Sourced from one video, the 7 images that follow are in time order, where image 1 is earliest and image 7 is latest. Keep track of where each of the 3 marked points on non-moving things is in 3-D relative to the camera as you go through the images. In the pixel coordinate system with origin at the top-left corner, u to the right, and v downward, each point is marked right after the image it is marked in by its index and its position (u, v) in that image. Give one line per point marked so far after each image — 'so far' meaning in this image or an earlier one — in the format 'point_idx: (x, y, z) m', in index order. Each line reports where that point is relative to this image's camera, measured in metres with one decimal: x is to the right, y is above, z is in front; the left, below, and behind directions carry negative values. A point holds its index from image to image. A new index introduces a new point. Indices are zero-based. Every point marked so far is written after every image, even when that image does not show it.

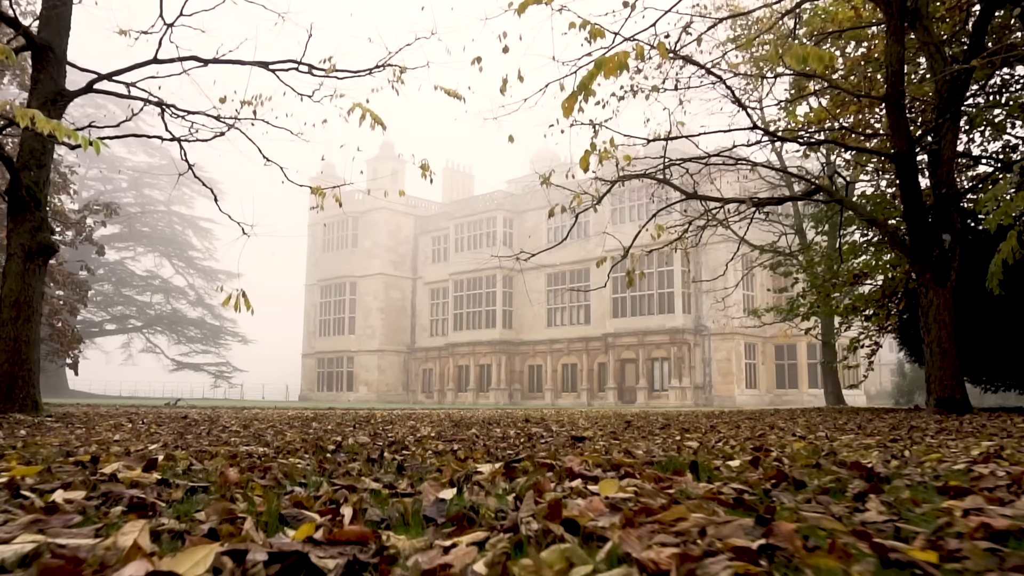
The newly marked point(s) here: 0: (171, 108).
0: (-3.7, +1.9, +7.1) m
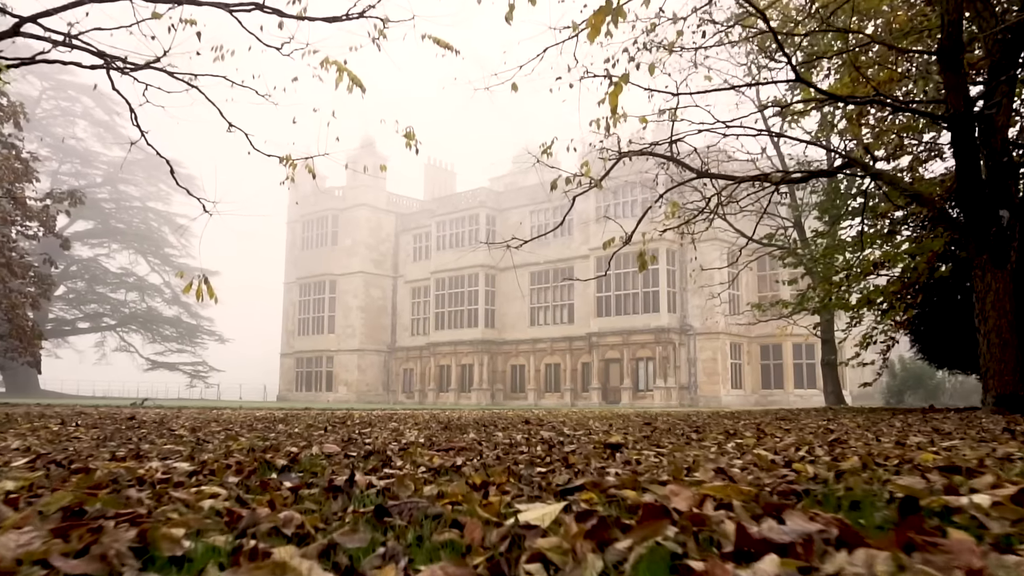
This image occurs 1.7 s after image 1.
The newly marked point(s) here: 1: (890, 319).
0: (-3.7, +2.1, +6.2) m
1: (+6.3, -0.5, +11.1) m
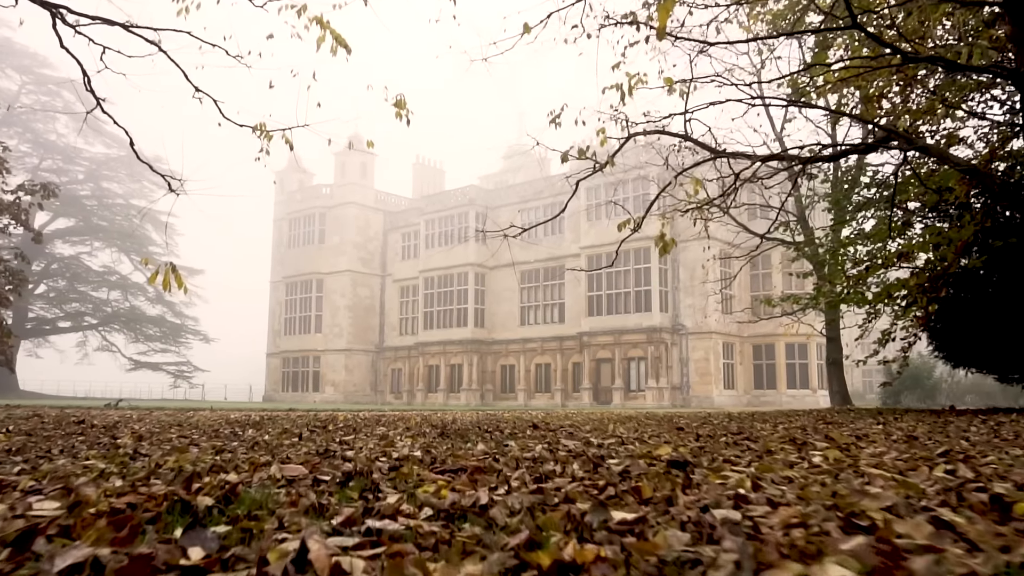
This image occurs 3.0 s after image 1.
0: (-3.6, +2.2, +5.4) m
1: (+6.3, -0.4, +10.5) m
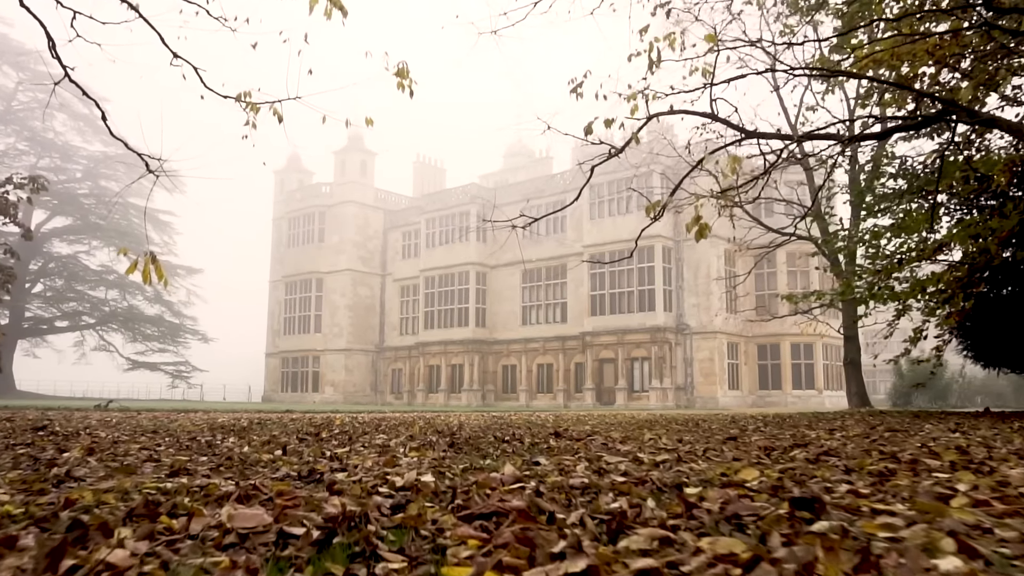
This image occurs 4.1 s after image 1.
0: (-3.5, +2.3, +4.8) m
1: (+6.4, -0.4, +9.9) m
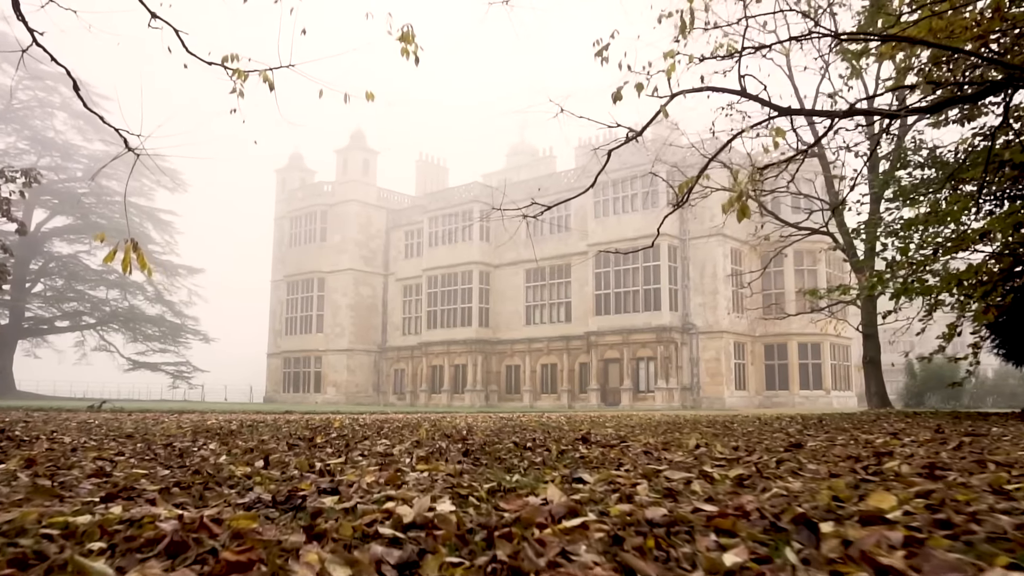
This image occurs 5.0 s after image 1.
0: (-3.4, +2.4, +4.3) m
1: (+6.5, -0.3, +9.3) m
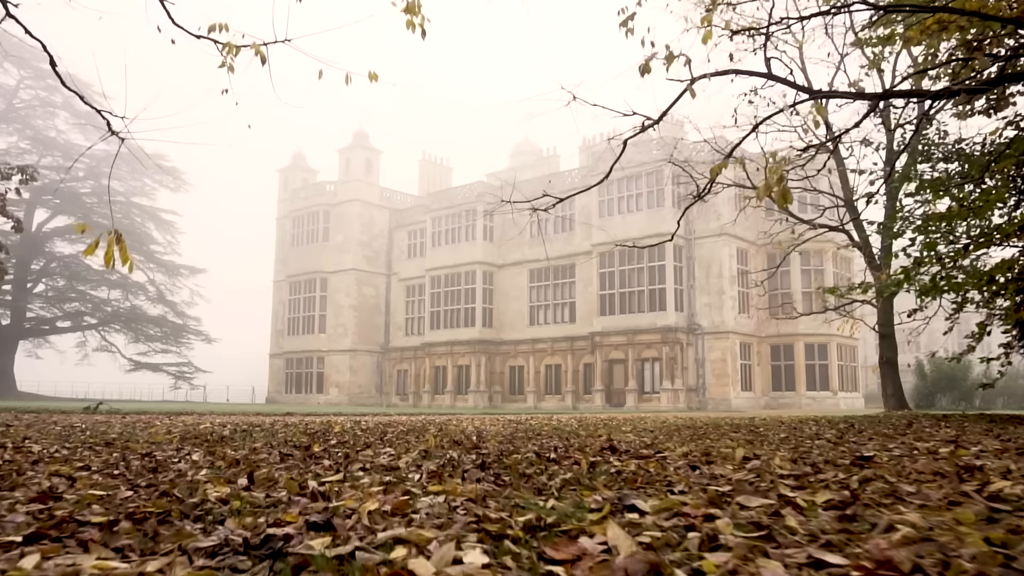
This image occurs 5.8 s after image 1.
0: (-3.3, +2.4, +3.9) m
1: (+6.6, -0.2, +8.9) m
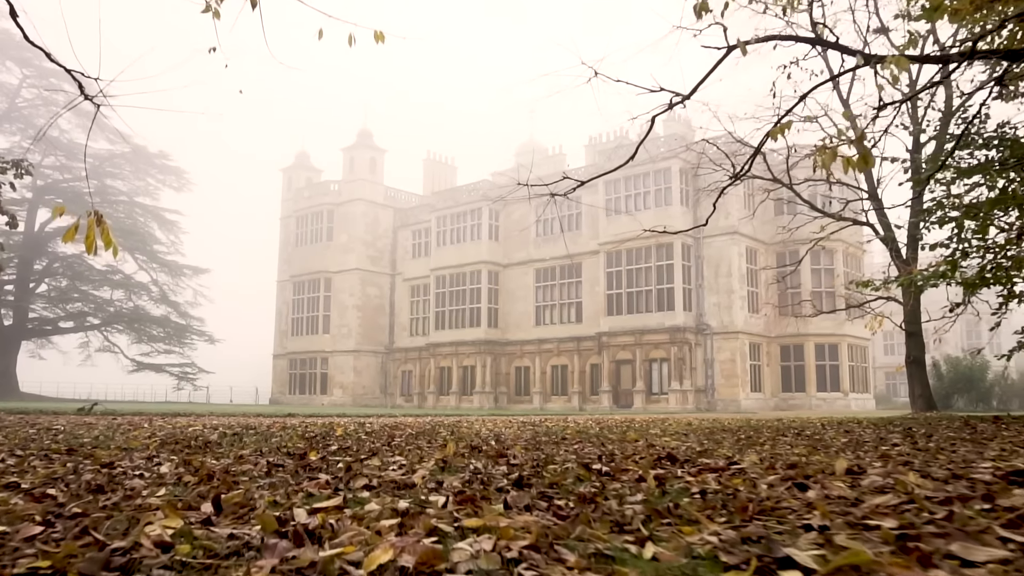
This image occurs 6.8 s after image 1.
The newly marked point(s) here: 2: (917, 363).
0: (-3.1, +2.5, +3.3) m
1: (+6.8, -0.1, +8.2) m
2: (+8.7, -1.6, +14.3) m
